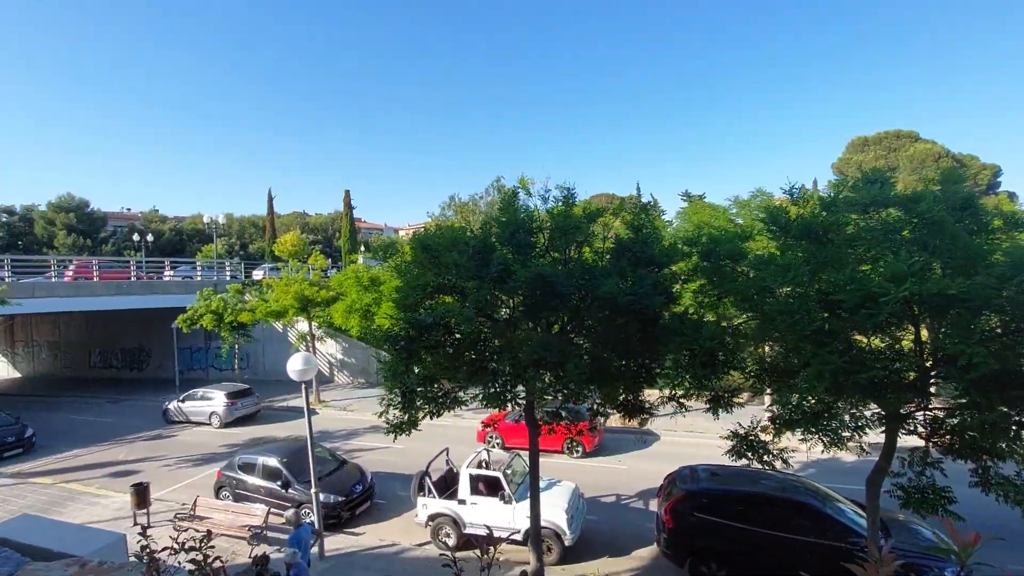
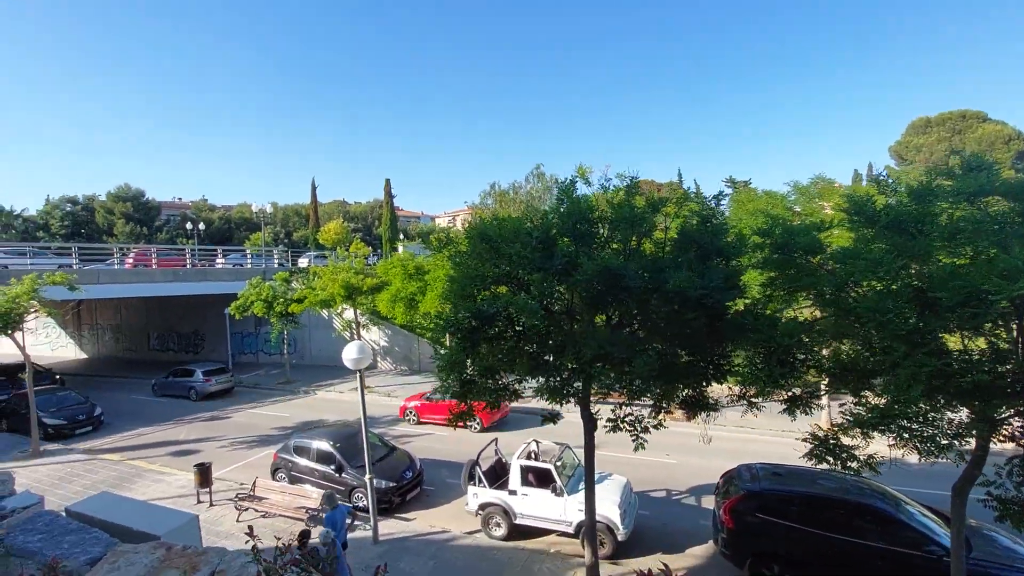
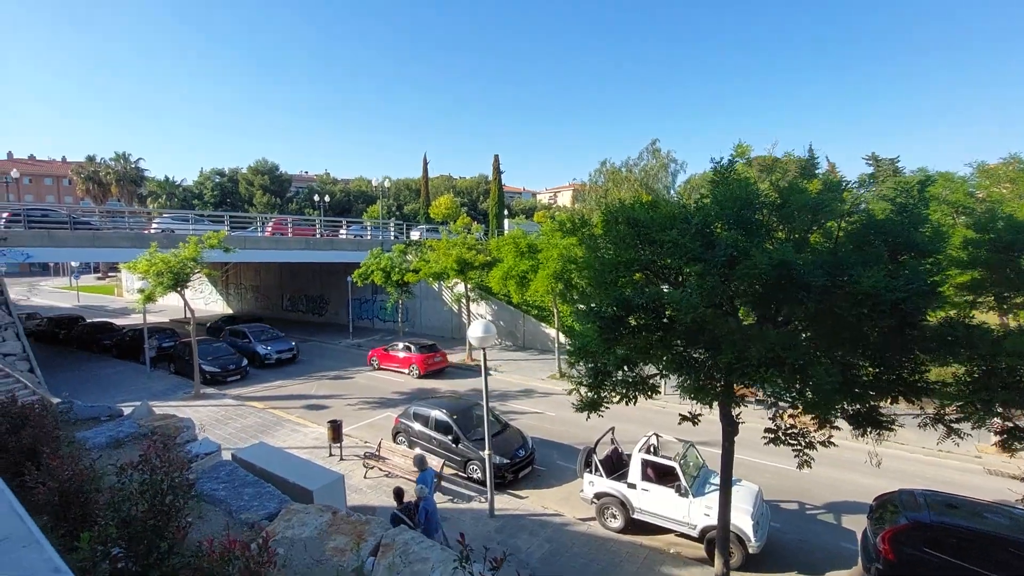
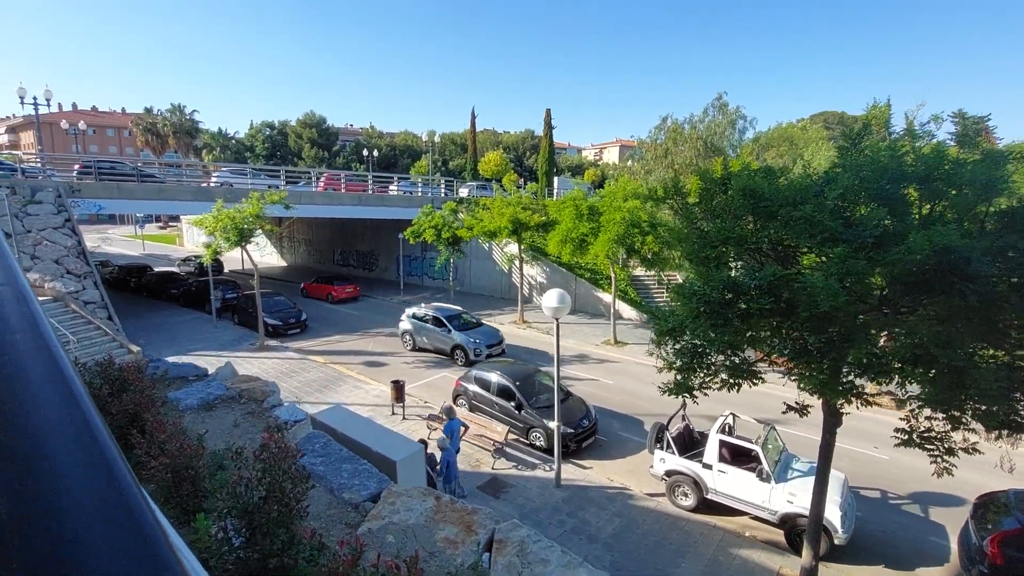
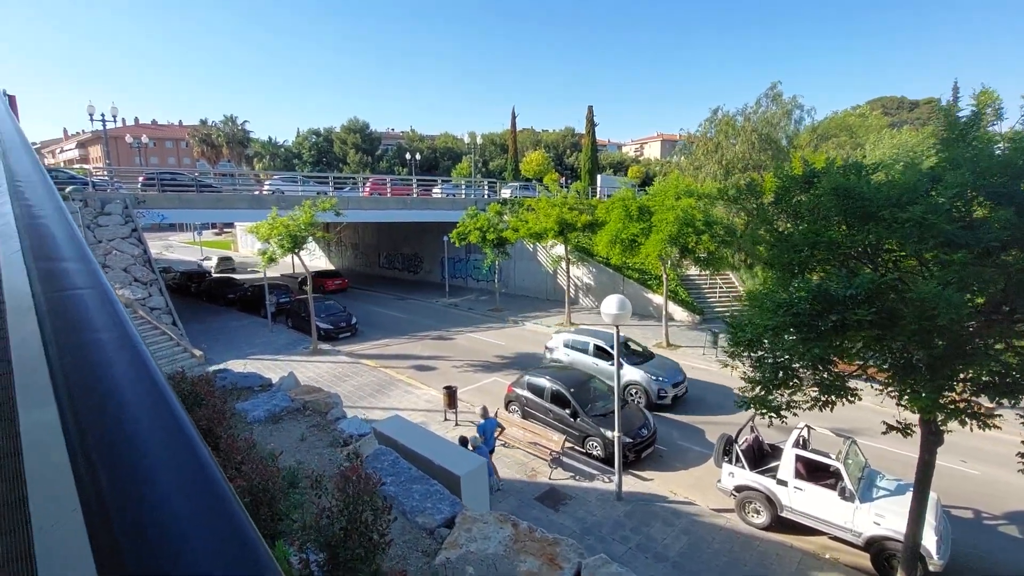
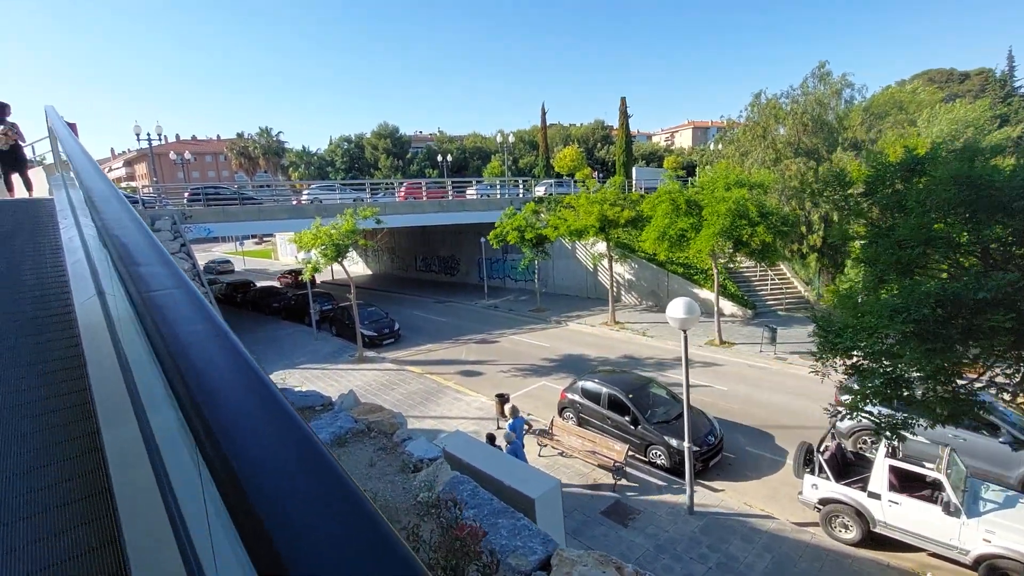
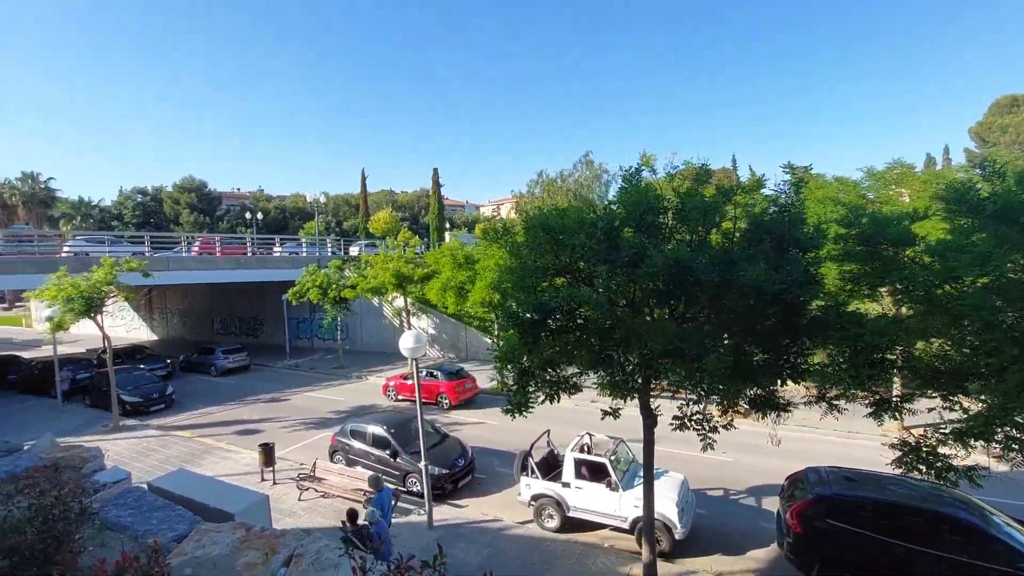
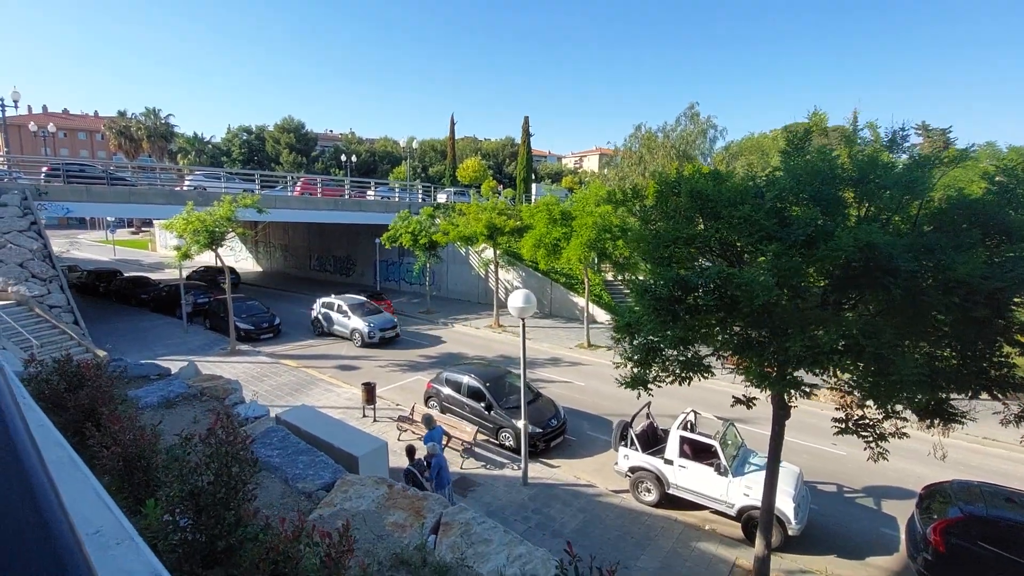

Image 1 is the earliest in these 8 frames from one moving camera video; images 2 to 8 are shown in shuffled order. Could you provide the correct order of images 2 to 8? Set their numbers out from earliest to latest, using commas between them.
2, 7, 3, 8, 4, 5, 6
